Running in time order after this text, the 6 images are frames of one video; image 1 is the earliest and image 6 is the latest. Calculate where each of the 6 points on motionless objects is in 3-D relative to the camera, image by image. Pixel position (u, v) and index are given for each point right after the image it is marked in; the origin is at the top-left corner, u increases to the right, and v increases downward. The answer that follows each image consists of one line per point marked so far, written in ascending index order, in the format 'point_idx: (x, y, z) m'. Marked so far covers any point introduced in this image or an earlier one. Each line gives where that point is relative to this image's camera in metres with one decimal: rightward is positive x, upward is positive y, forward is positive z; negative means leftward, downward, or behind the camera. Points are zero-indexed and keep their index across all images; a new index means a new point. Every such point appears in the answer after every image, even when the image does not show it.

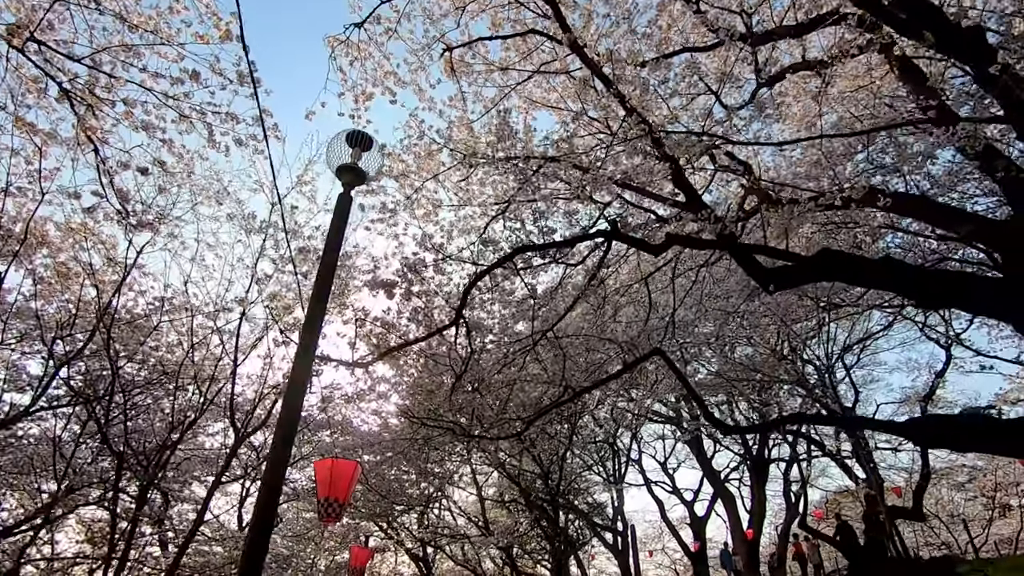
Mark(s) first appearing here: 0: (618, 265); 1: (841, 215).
0: (+1.3, +0.4, +6.8) m
1: (+3.7, +1.2, +6.2) m
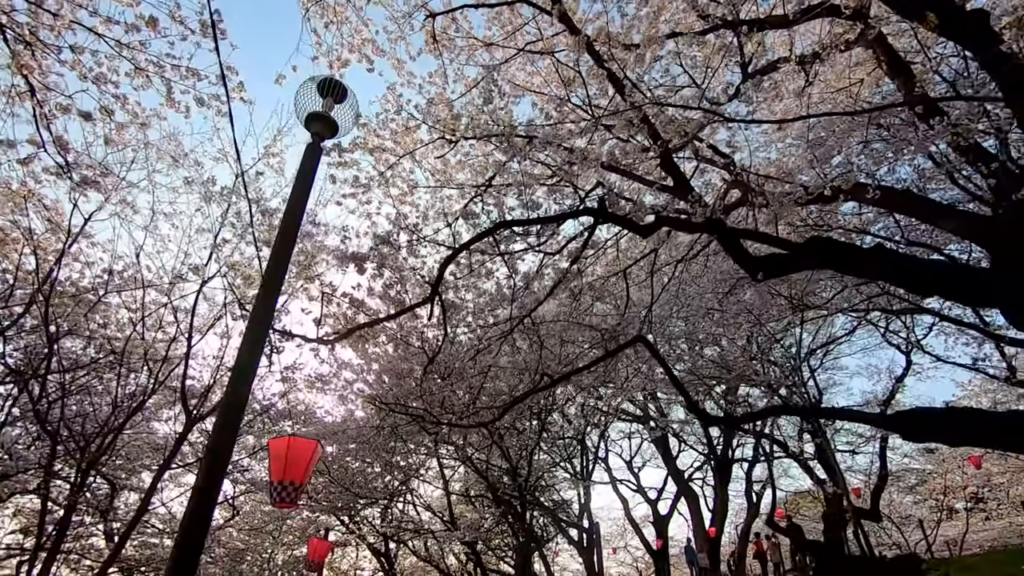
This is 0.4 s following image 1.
0: (+1.0, +0.4, +6.6) m
1: (+3.4, +0.8, +6.0) m
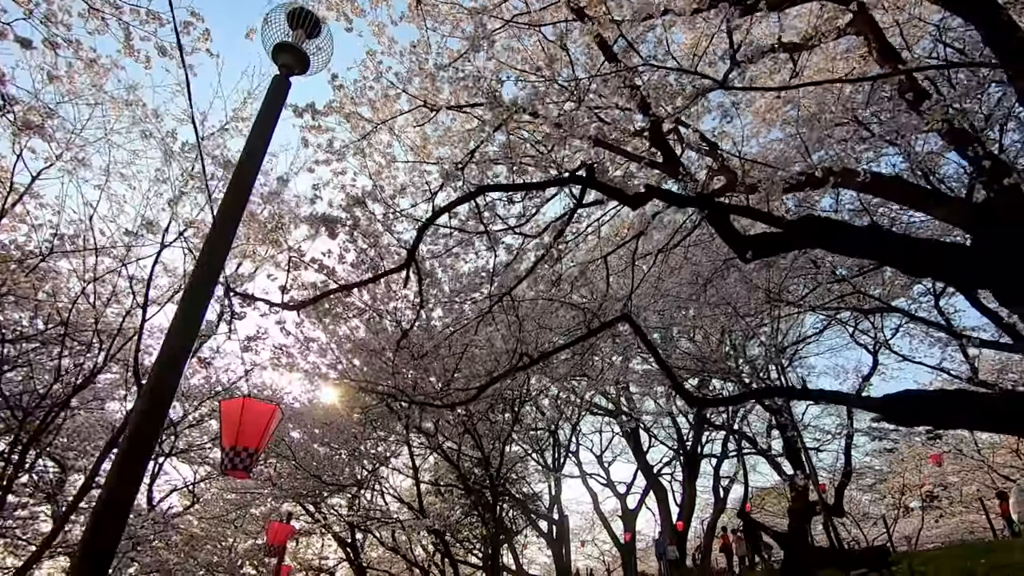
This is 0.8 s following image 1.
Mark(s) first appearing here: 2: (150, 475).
0: (+0.8, +0.6, +6.5) m
1: (+3.2, +0.9, +6.0) m
2: (-7.7, -4.0, +11.4) m
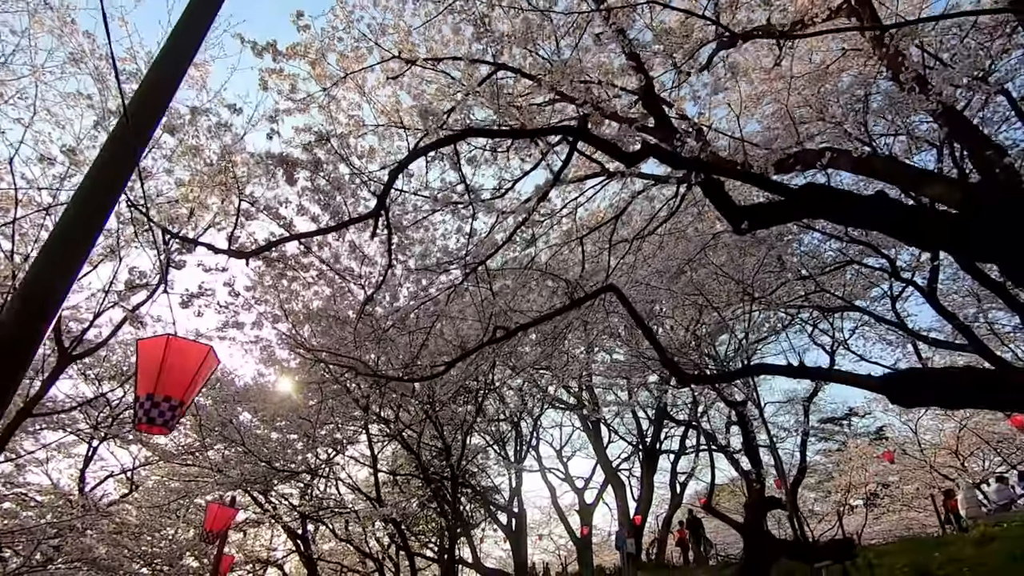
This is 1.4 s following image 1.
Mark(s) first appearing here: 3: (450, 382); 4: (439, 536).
0: (+0.5, +0.8, +6.2) m
1: (+2.9, +1.0, +5.9) m
2: (-8.4, -3.4, +10.6) m
3: (-1.1, -1.7, +9.6) m
4: (-1.6, -5.4, +11.7) m
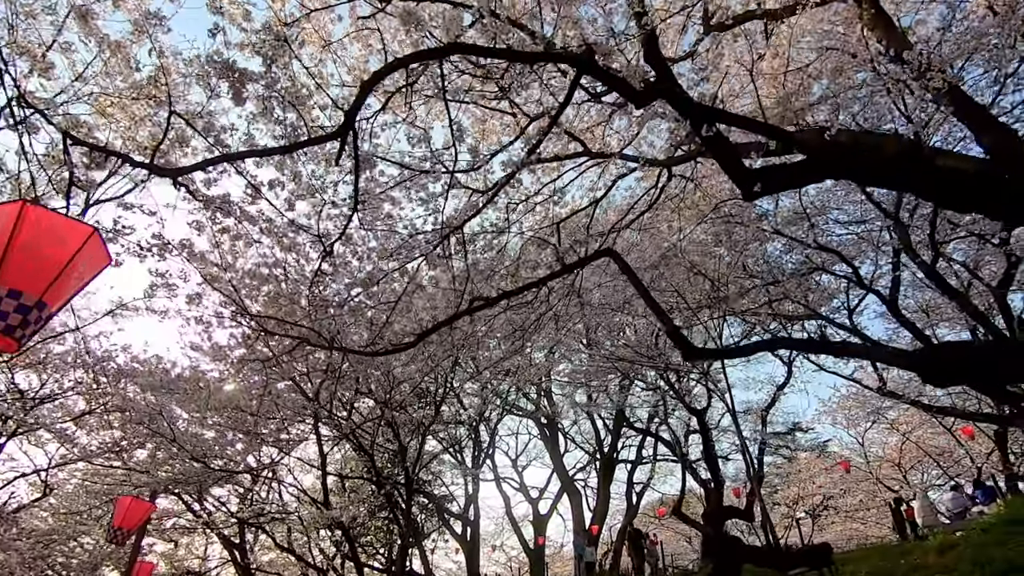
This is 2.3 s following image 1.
0: (+0.2, +0.9, +5.9) m
1: (+2.7, +1.1, +5.7) m
2: (-9.2, -3.0, +9.4) m
3: (-1.7, -1.5, +9.0) m
4: (-2.5, -5.2, +11.1) m
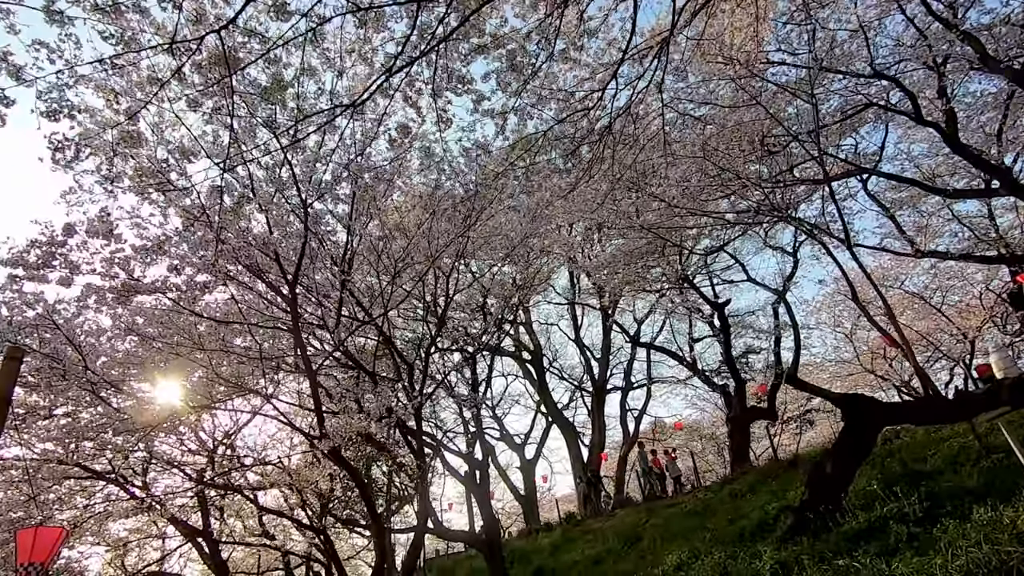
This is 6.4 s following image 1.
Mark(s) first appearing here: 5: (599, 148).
0: (+0.5, +2.5, +4.0) m
1: (+3.0, +2.9, +4.1) m
2: (-8.7, -2.2, +6.8) m
3: (-1.4, +0.1, +7.1) m
4: (-2.1, -3.6, +9.3) m
5: (+0.9, +1.4, +5.7) m
